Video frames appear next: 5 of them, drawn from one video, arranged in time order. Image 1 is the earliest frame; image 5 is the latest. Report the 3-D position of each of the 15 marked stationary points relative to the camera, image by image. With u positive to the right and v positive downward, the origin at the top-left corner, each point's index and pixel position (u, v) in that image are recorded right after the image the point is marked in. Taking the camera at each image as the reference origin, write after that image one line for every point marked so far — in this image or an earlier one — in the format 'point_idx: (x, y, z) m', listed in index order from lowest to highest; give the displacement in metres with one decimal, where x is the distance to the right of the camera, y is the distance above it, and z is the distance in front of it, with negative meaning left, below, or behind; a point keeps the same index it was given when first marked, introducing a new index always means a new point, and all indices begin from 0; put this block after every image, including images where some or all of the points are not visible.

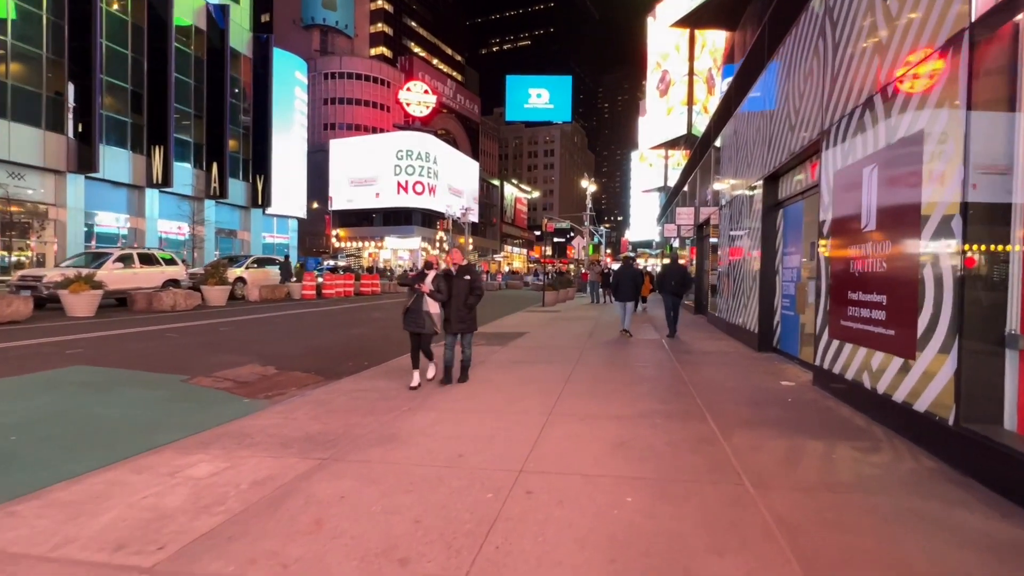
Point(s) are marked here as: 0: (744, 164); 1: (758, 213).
0: (+6.0, +3.2, +14.3) m
1: (+5.4, +1.6, +11.8) m
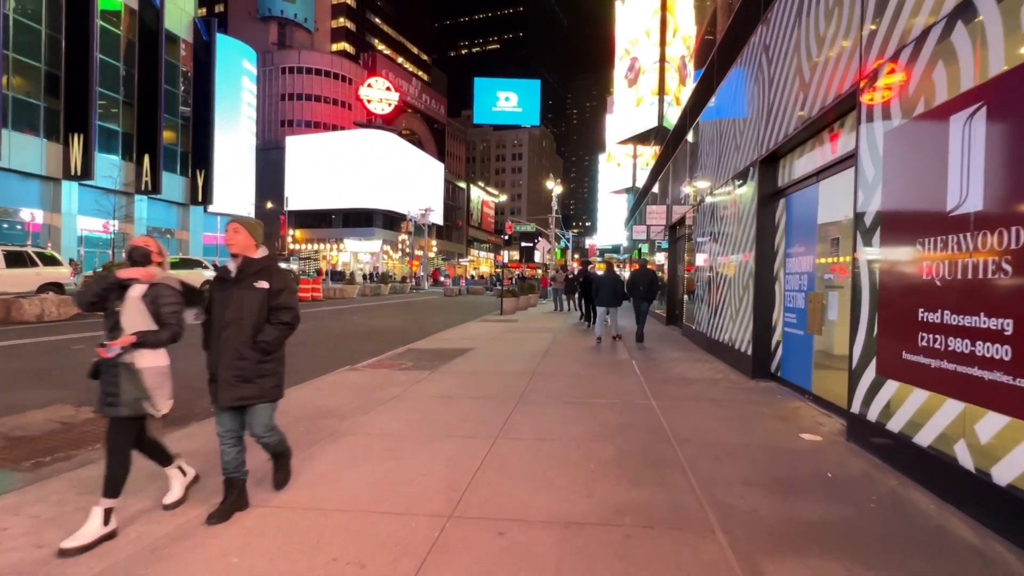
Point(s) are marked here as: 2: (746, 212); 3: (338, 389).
0: (+4.7, +2.9, +12.0) m
1: (+4.2, +1.5, +9.5) m
2: (+4.4, +1.4, +10.1) m
3: (-2.7, -1.6, +8.4) m
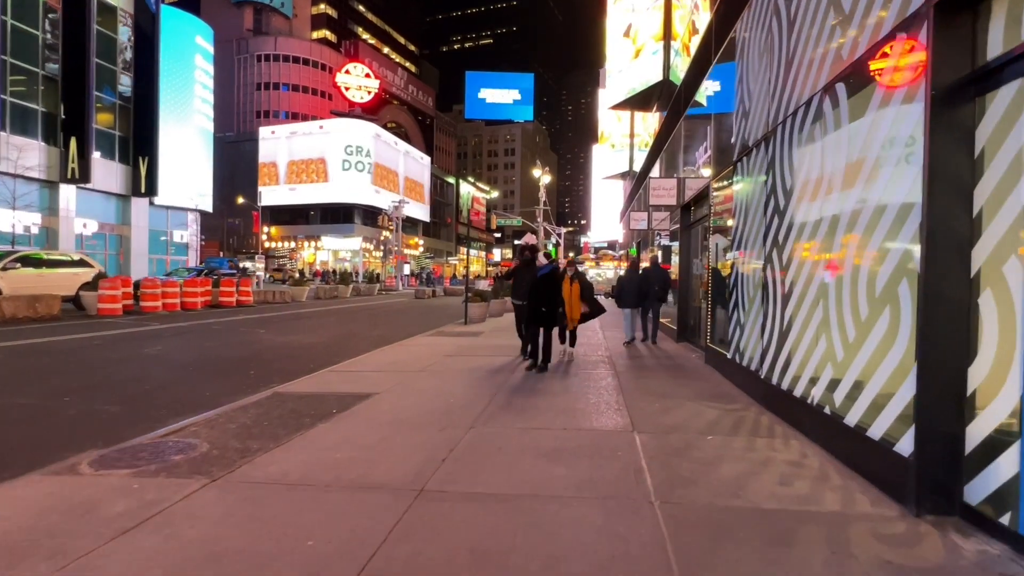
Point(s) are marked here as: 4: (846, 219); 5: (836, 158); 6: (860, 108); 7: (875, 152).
0: (+3.5, +2.8, +6.8) m
1: (+3.1, +1.3, +4.4) m
2: (+3.3, +1.3, +5.0) m
3: (-3.8, -1.7, +3.2) m
4: (+3.3, +0.7, +5.4) m
5: (+3.4, +1.4, +5.7) m
6: (+3.3, +1.7, +5.2) m
7: (+3.3, +1.2, +4.9) m
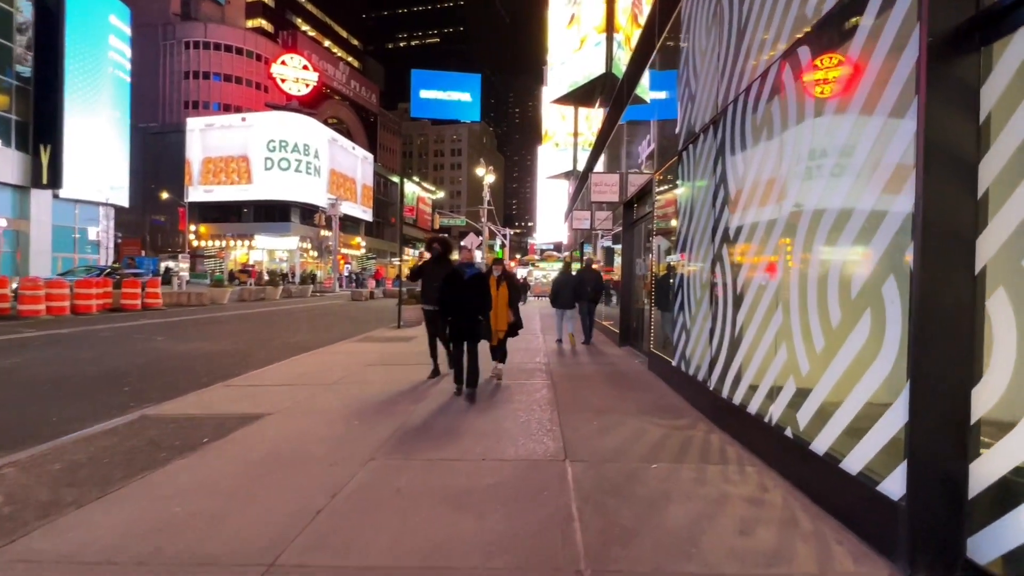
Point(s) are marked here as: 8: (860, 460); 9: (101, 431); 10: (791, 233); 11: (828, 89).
0: (+2.6, +2.8, +6.1) m
1: (+2.4, +1.3, +3.6) m
2: (+2.5, +1.3, +4.2) m
3: (-4.4, -1.7, +1.8) m
4: (+2.5, +0.7, +4.6) m
5: (+2.5, +1.4, +4.9) m
6: (+2.5, +1.7, +4.5) m
7: (+2.5, +1.2, +4.2) m
8: (+2.3, -1.1, +3.6) m
9: (-4.8, -1.6, +6.3) m
10: (+2.5, +0.6, +4.7) m
11: (+2.6, +1.7, +4.4) m
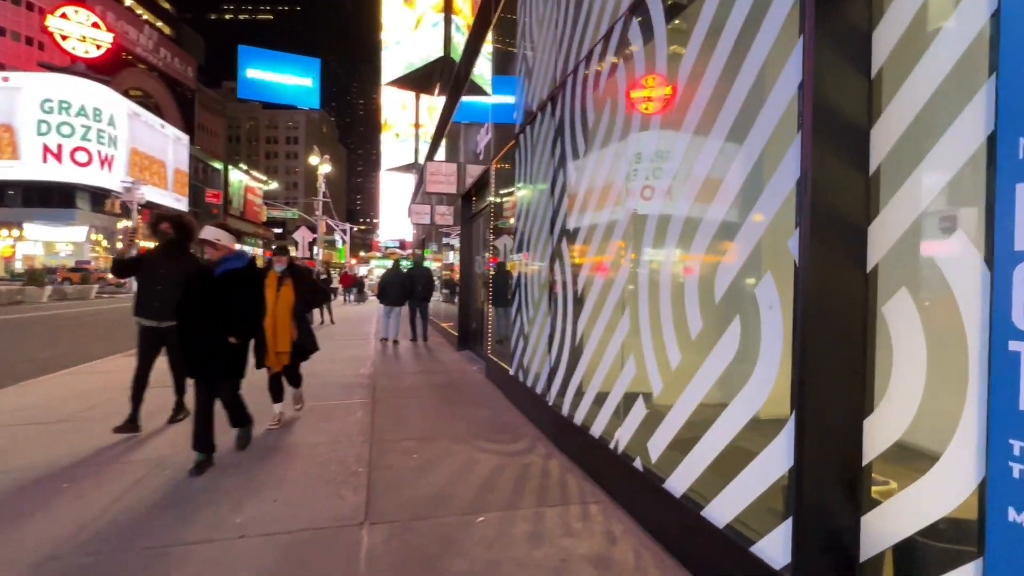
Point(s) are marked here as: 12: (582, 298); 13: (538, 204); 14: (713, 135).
0: (+0.7, +2.8, +5.3) m
1: (+1.2, +1.3, +2.8) m
2: (+1.2, +1.2, +3.4) m
3: (-4.8, -1.7, -0.8) m
4: (+1.0, +0.7, +3.8) m
5: (+1.0, +1.4, +4.1) m
6: (+1.1, +1.7, +3.7) m
7: (+1.2, +1.2, +3.4) m
8: (+1.1, -1.1, +2.8) m
9: (-6.4, -1.7, +3.5) m
10: (+1.0, +0.6, +4.0) m
11: (+1.1, +1.7, +3.7) m
12: (+0.7, +0.1, +5.0) m
13: (+0.3, +1.2, +6.5) m
14: (+1.2, +1.0, +3.2) m
